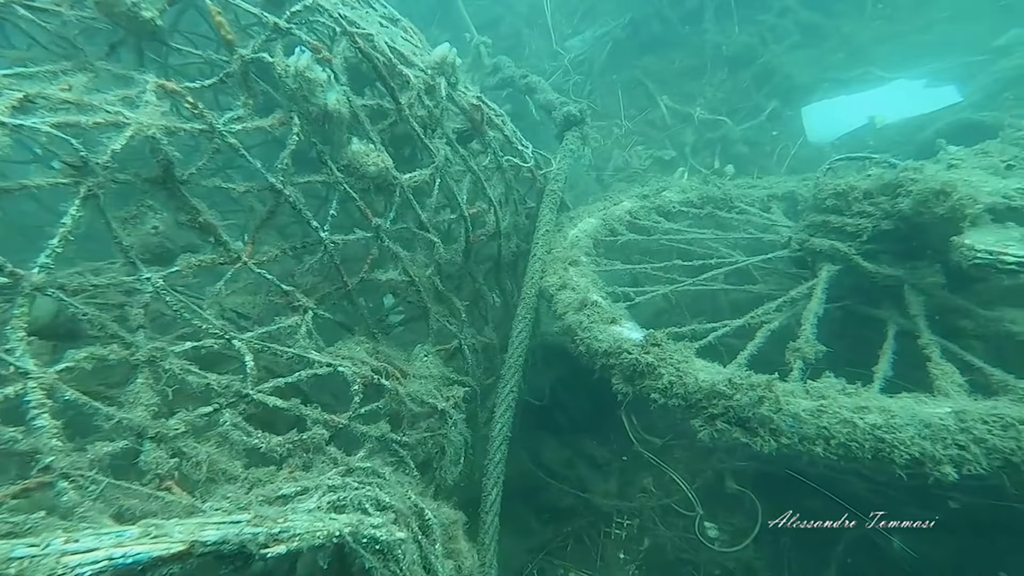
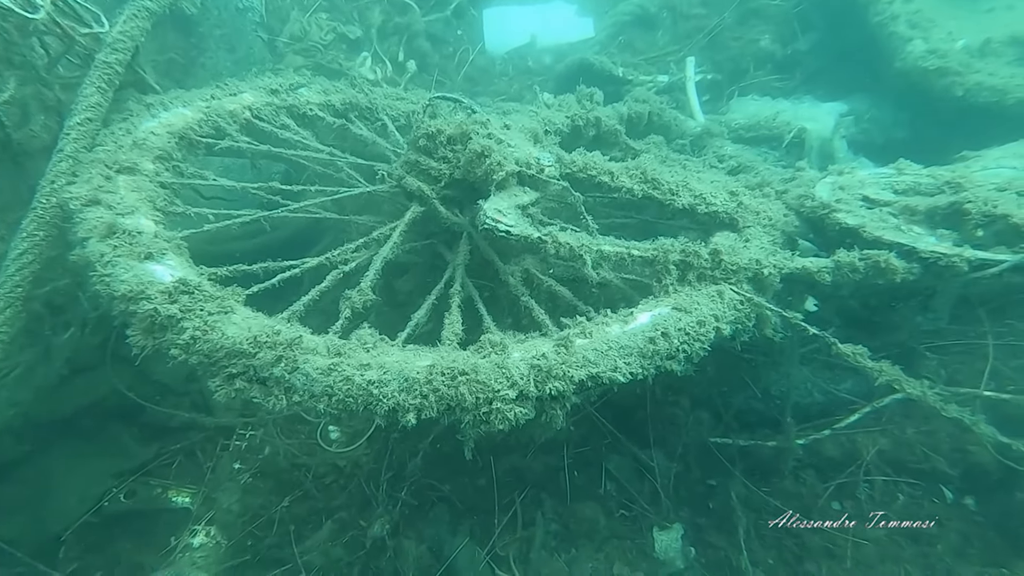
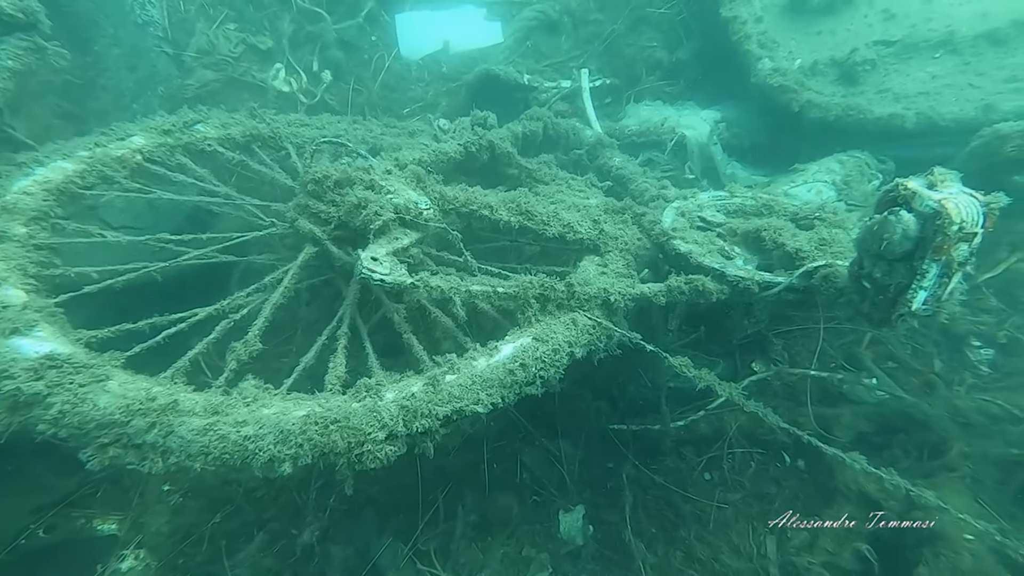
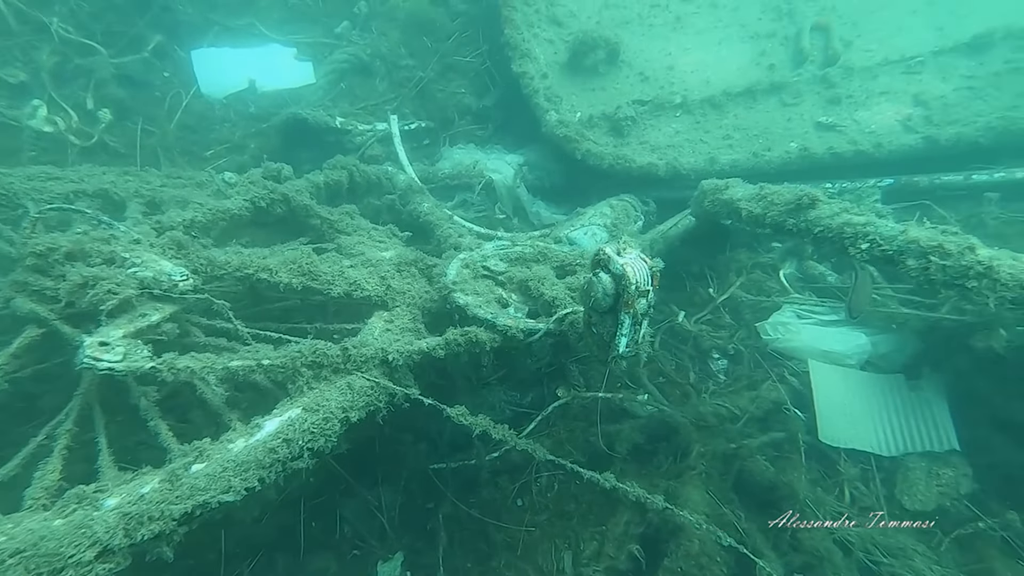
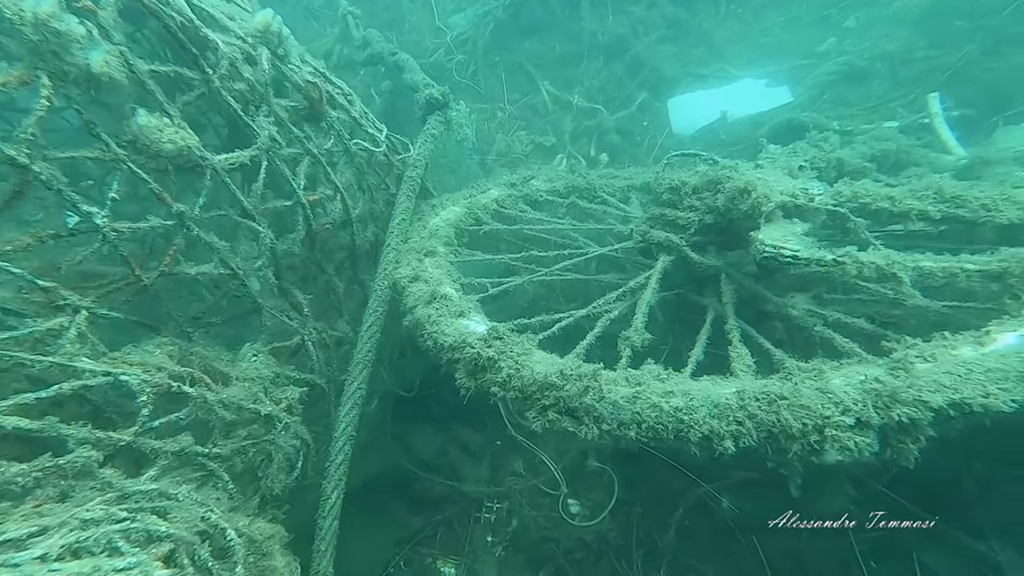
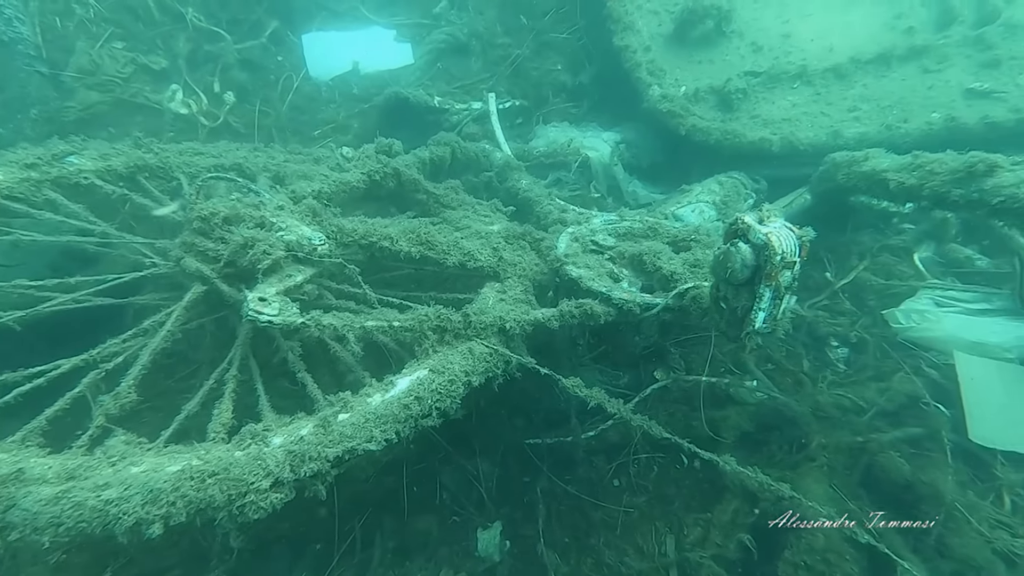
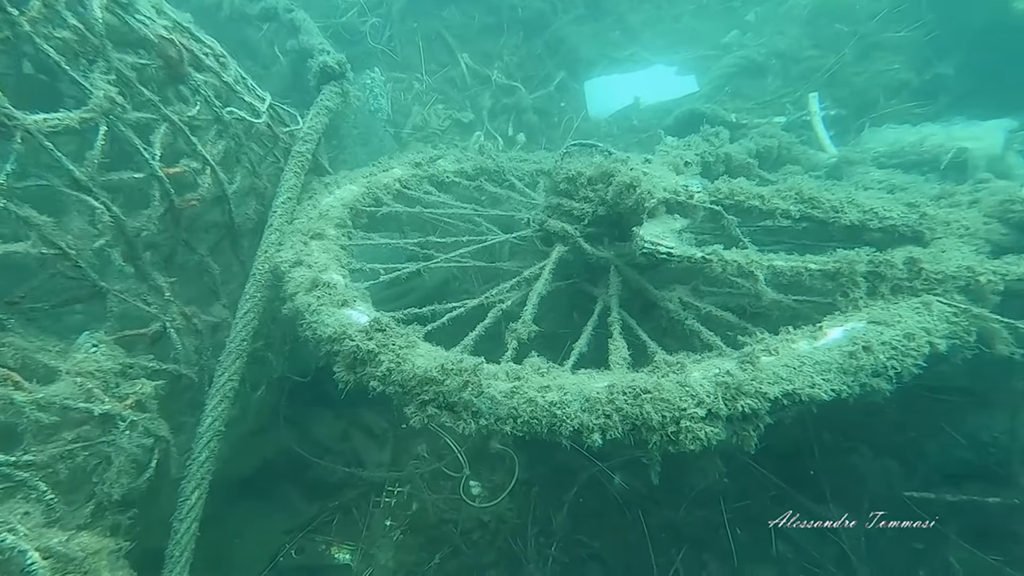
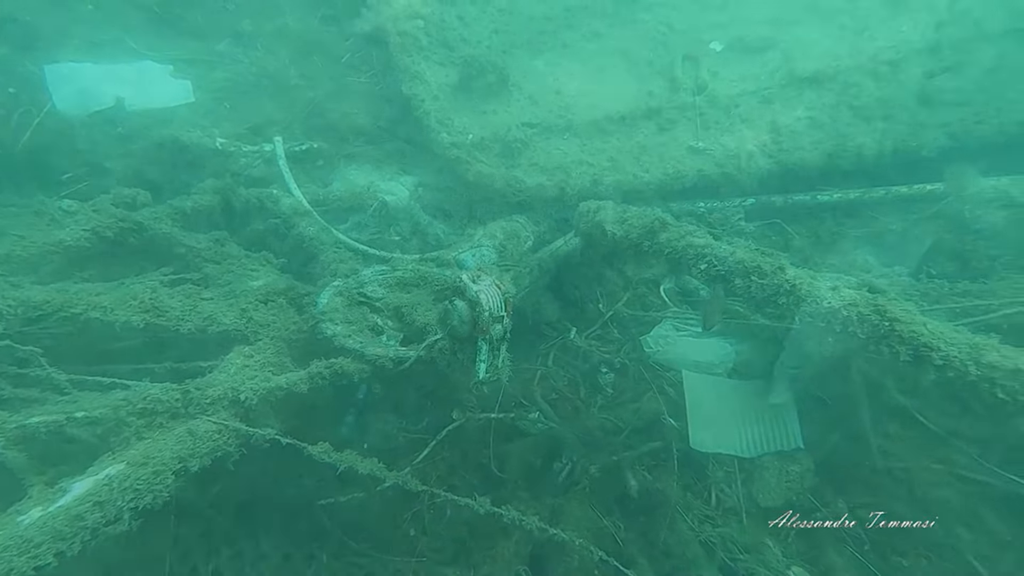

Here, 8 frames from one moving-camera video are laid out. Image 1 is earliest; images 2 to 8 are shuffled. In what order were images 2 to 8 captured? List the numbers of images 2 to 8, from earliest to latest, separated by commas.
5, 7, 2, 3, 6, 4, 8
